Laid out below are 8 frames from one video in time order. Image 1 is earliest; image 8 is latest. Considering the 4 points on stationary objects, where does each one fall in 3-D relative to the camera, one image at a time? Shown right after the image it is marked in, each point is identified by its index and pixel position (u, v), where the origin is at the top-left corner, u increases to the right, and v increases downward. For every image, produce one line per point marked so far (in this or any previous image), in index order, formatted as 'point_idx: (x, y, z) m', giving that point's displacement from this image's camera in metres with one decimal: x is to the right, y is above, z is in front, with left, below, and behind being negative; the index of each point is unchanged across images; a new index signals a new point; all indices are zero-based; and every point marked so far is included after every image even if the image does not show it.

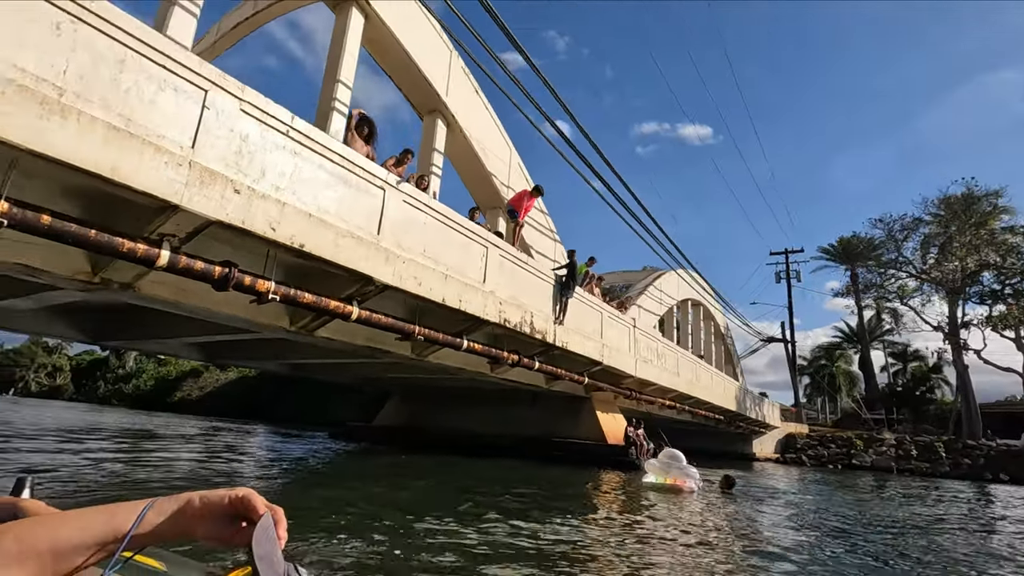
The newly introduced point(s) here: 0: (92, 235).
0: (-3.4, +0.4, +4.3) m
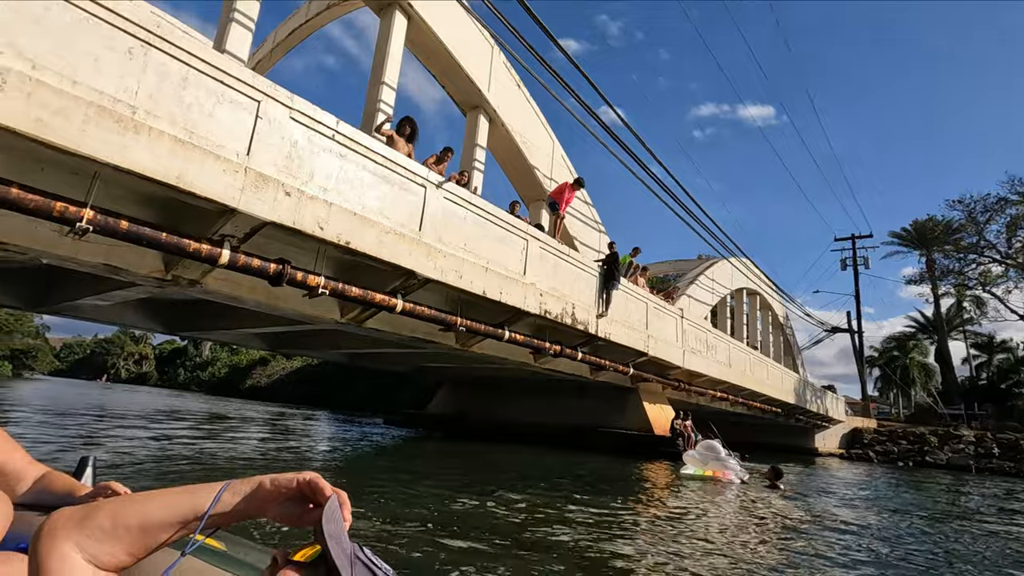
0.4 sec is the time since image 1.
0: (-3.1, +0.5, +4.8) m
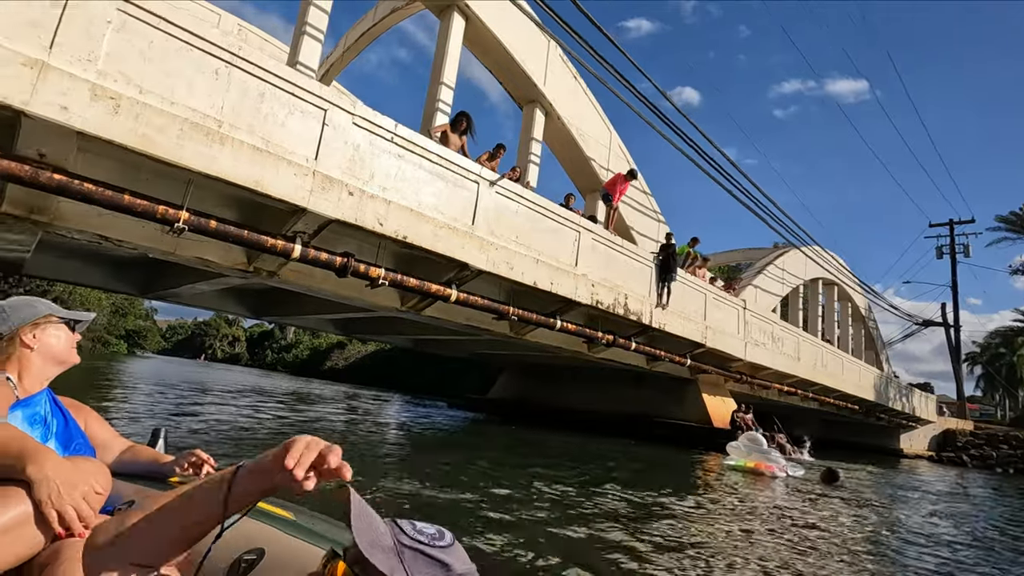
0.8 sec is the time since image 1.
0: (-2.7, +0.5, +5.4) m
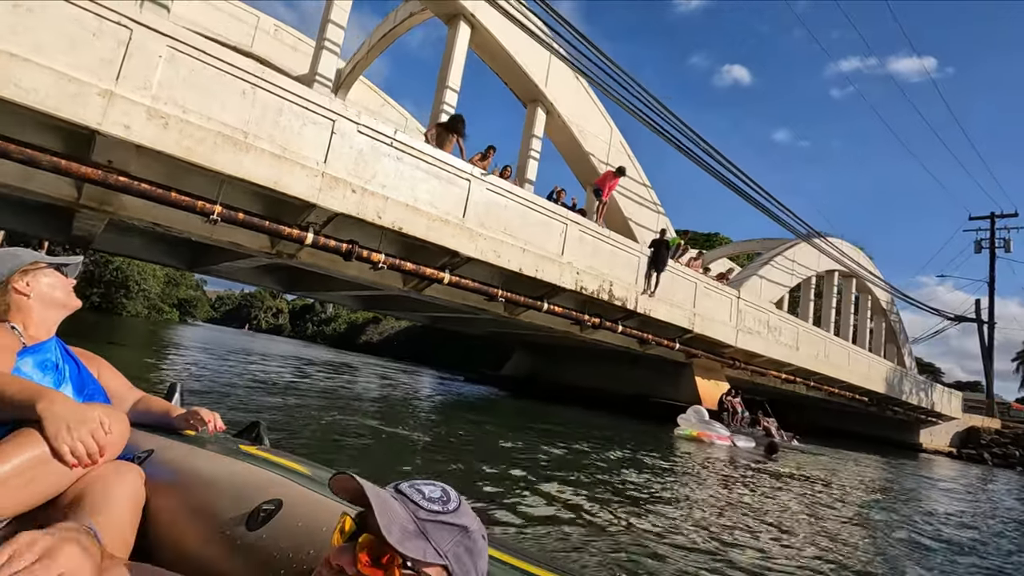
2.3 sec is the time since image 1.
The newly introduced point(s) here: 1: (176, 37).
0: (-3.1, +0.8, +6.7) m
1: (-3.7, +2.8, +5.9) m
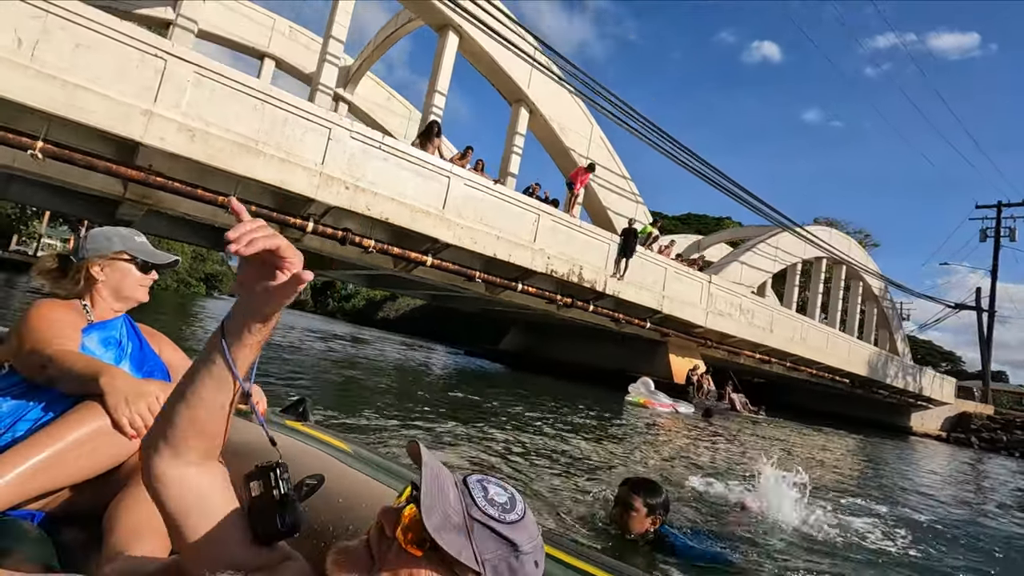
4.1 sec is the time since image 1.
0: (-3.6, +1.1, +8.1) m
1: (-4.3, +3.1, +7.3) m
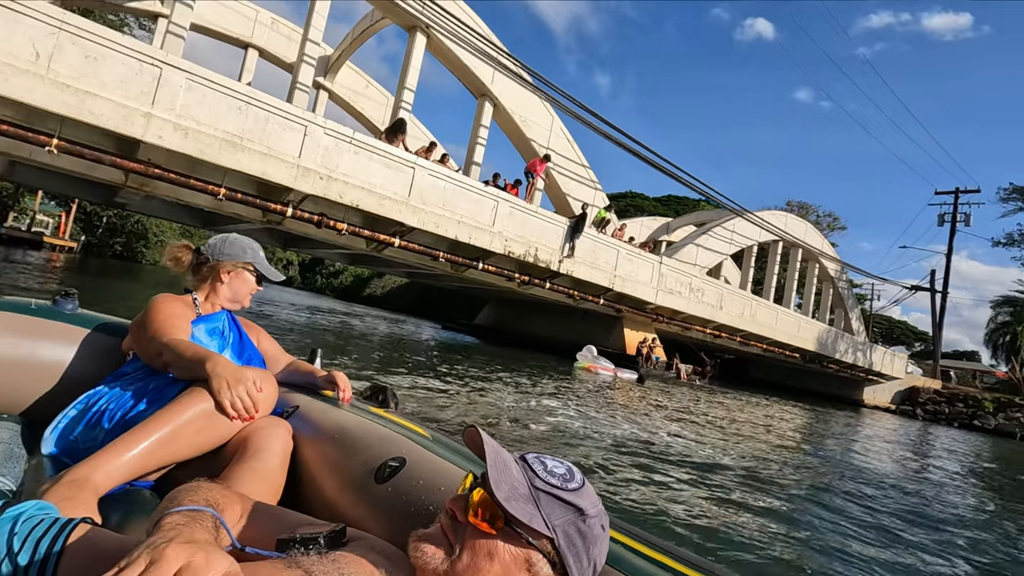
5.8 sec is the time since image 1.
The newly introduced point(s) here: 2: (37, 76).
0: (-4.5, +1.5, +9.3) m
1: (-5.1, +3.4, +8.5) m
2: (-6.5, +2.9, +7.3) m
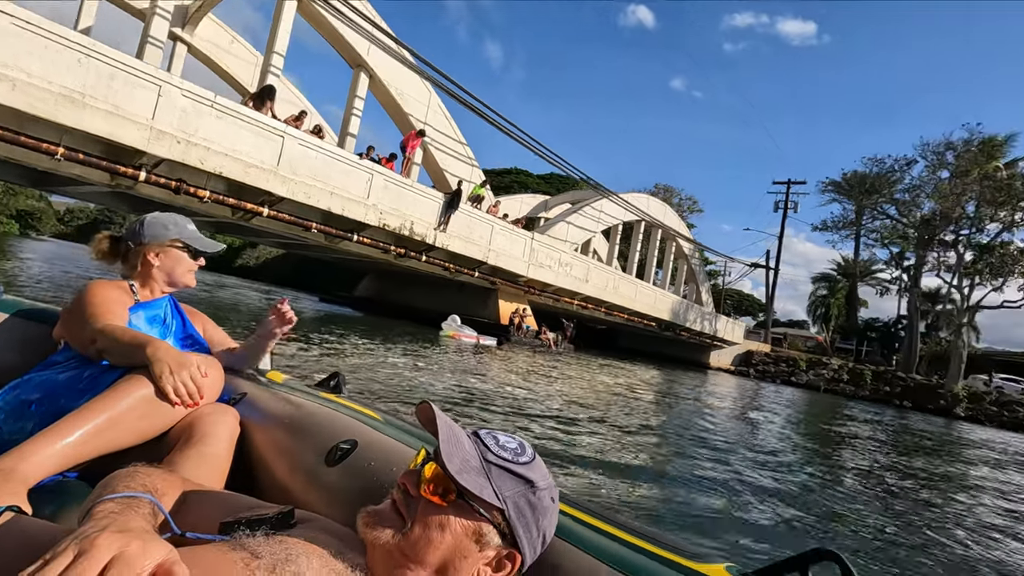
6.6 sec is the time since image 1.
0: (-6.7, +2.0, +8.8) m
1: (-7.1, +3.9, +7.7) m
2: (-8.3, +3.3, +6.3) m
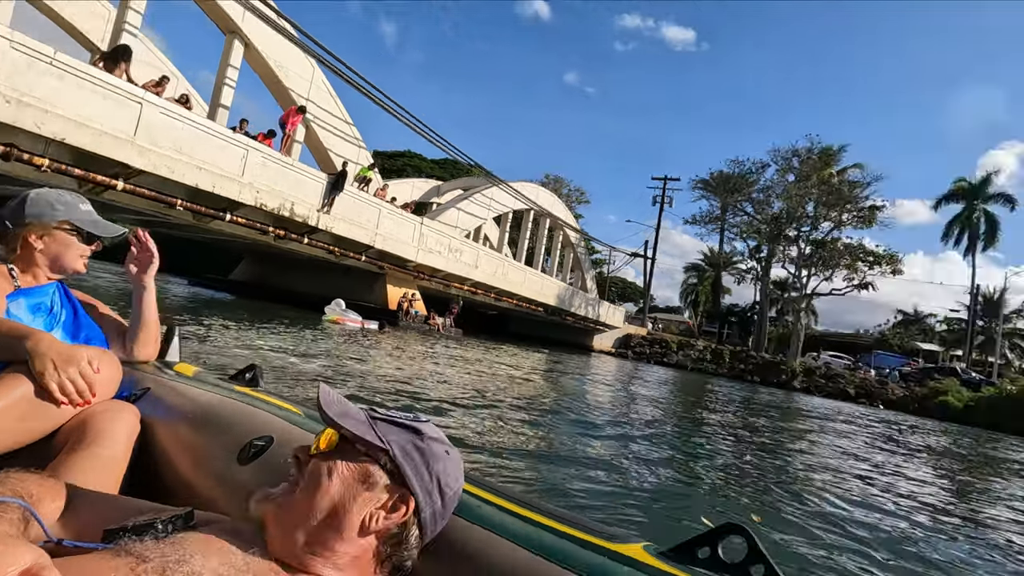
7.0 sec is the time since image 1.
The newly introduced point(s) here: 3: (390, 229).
0: (-8.4, +2.3, +7.3) m
1: (-8.5, +4.2, +6.1) m
2: (-9.4, +3.6, +4.5) m
3: (-3.6, +1.8, +16.2) m
